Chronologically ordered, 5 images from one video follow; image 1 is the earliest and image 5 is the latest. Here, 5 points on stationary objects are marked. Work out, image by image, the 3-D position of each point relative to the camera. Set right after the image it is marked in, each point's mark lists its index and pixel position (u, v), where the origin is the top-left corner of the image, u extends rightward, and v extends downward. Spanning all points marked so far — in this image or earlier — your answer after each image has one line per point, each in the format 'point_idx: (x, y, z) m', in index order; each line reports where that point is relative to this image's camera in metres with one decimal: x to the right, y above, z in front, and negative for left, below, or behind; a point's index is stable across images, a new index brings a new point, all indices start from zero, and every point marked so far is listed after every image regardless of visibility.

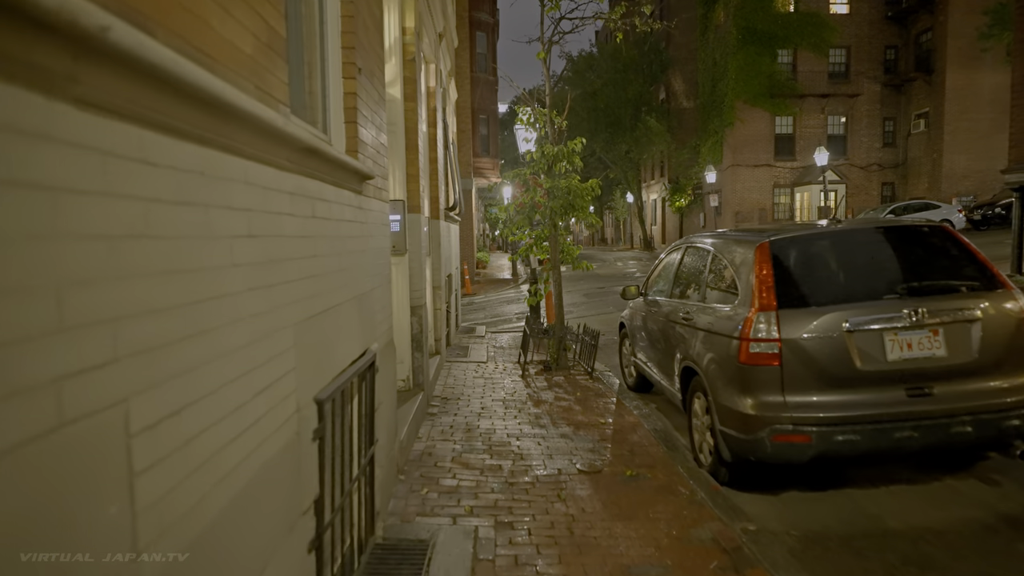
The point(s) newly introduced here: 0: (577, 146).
0: (+0.8, +1.7, +8.0) m
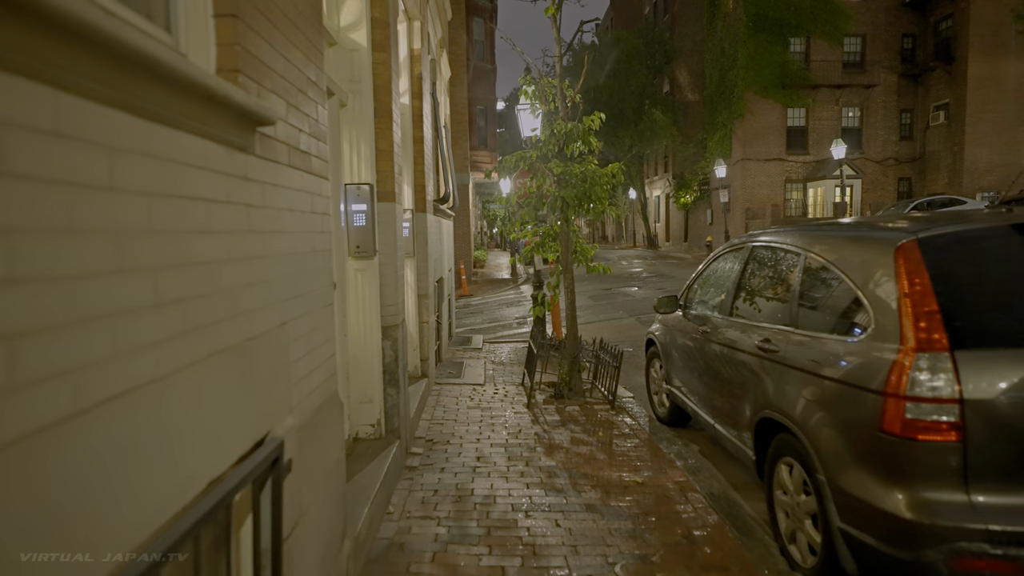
0: (+0.8, +1.6, +6.6) m
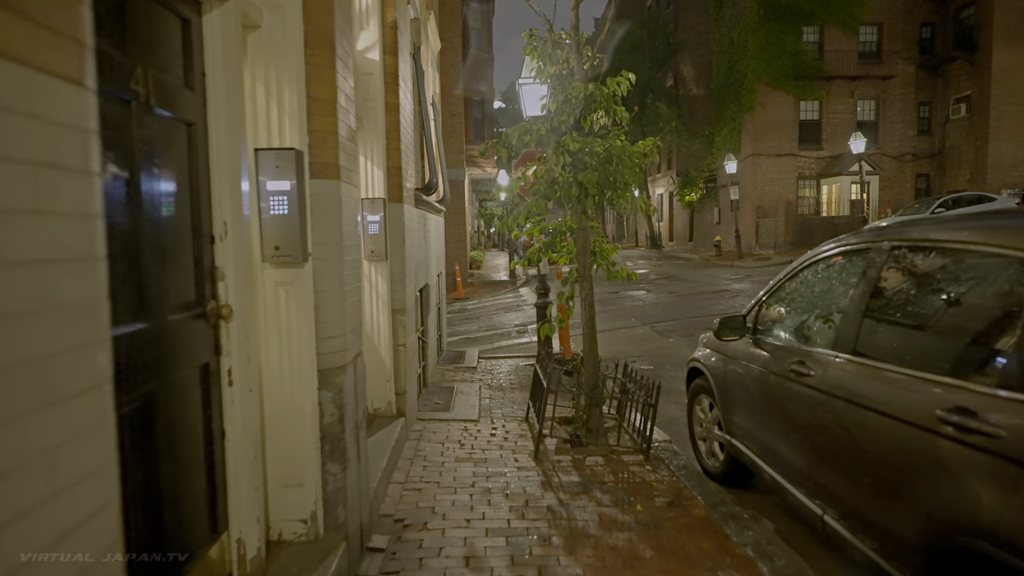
0: (+0.8, +1.5, +5.2) m
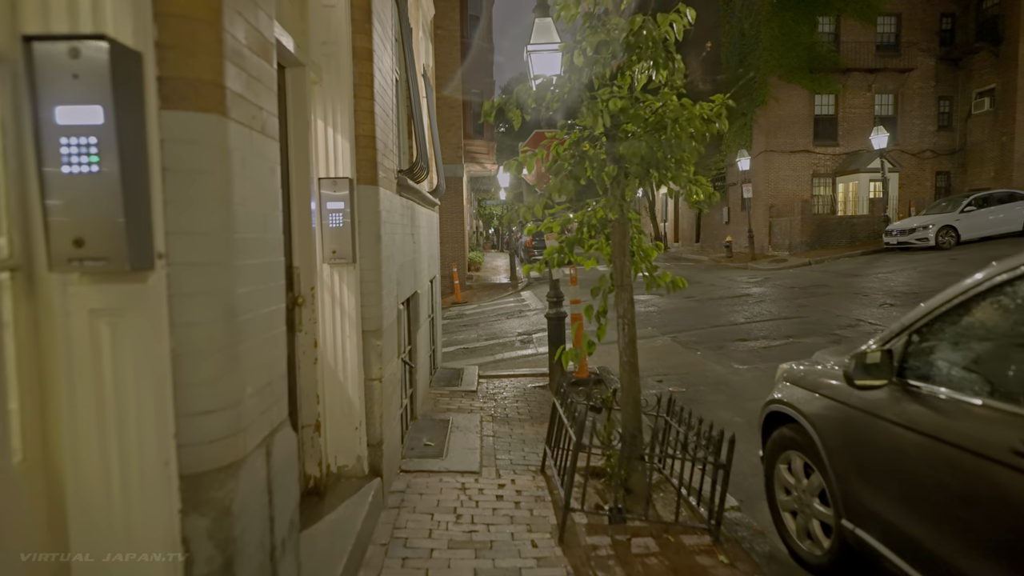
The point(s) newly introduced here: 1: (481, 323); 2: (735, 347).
0: (+0.9, +1.4, +3.9) m
1: (-0.7, -0.7, +14.9) m
2: (+3.1, -0.8, +9.5) m
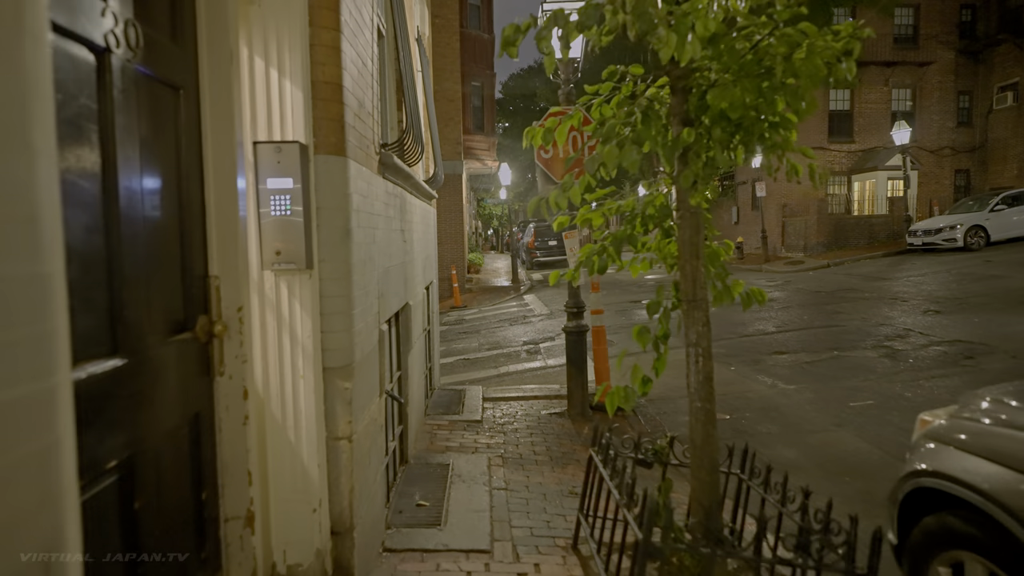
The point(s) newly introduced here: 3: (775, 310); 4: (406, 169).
0: (+1.0, +1.4, +2.7) m
1: (-0.6, -0.8, +13.8) m
2: (+3.2, -0.9, +8.4) m
3: (+4.7, -0.4, +12.5) m
4: (-0.8, +0.9, +5.3) m
